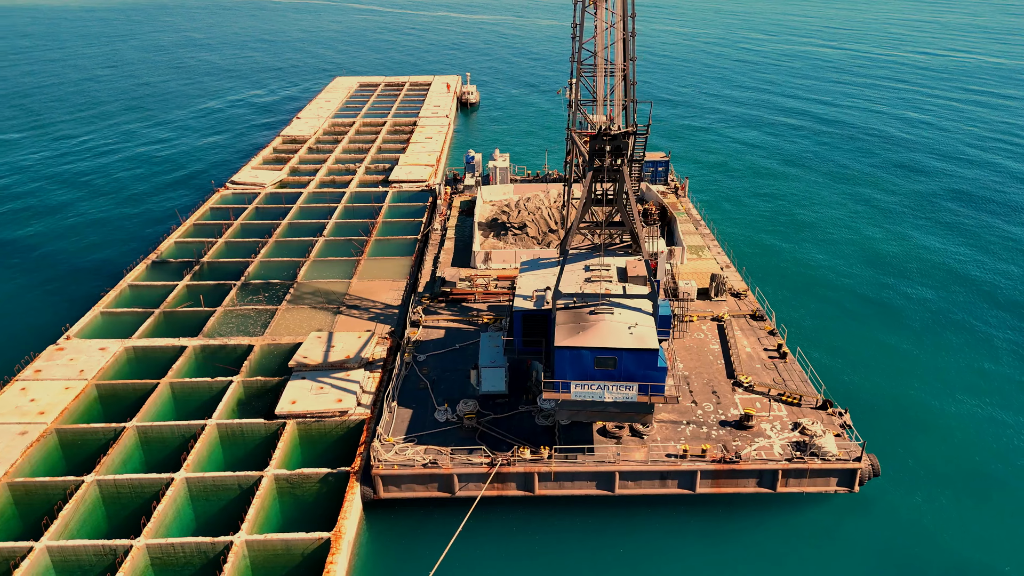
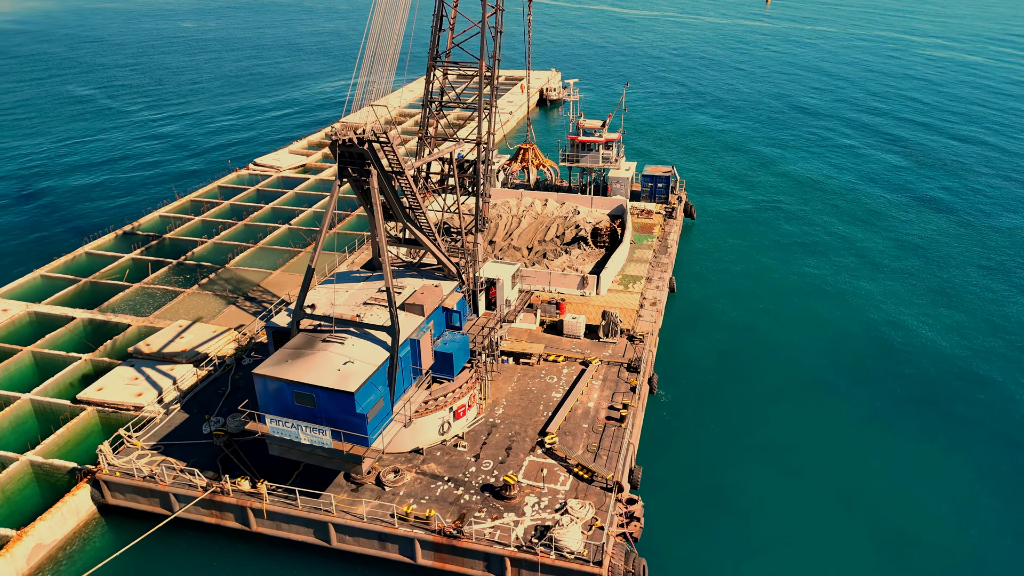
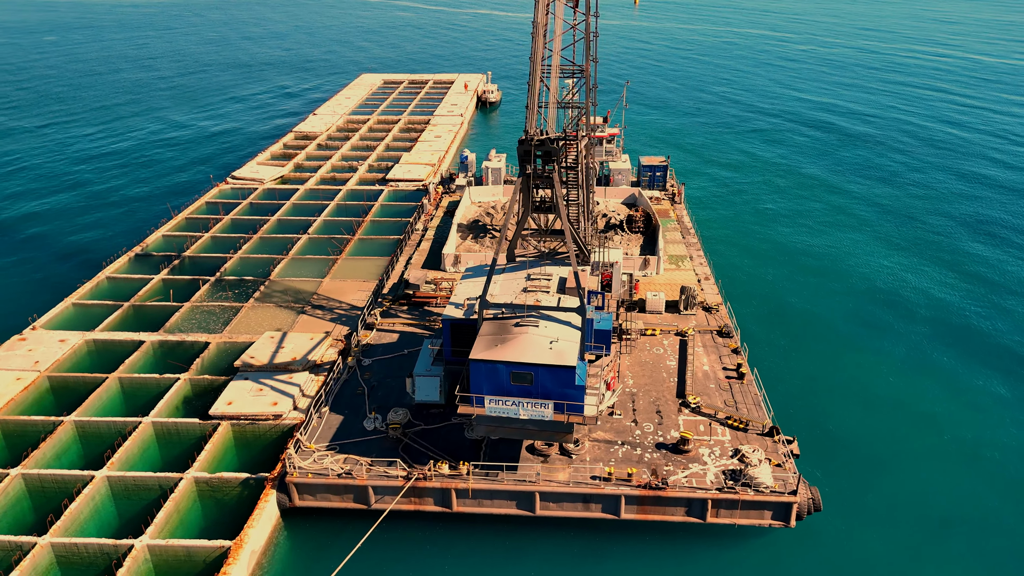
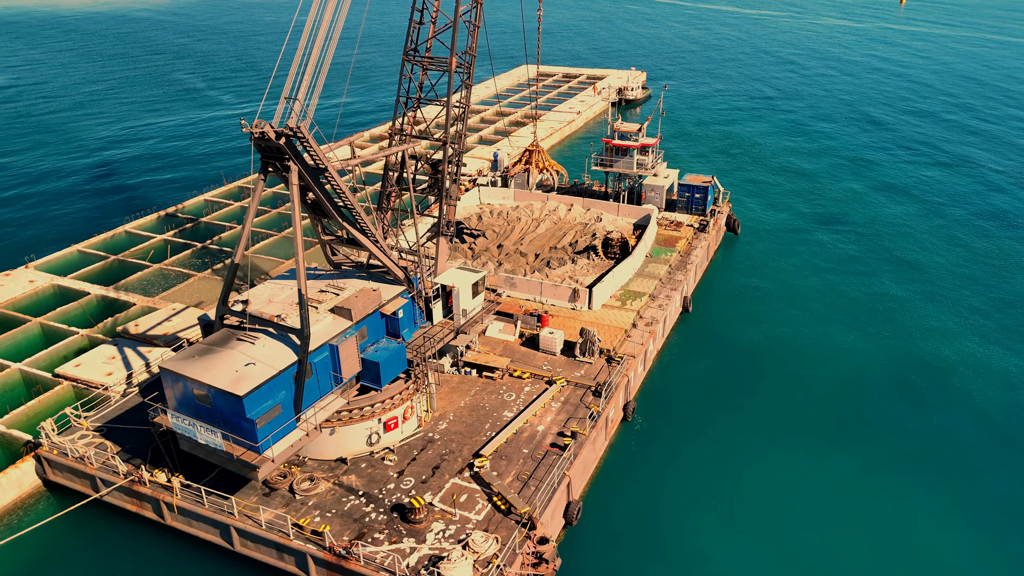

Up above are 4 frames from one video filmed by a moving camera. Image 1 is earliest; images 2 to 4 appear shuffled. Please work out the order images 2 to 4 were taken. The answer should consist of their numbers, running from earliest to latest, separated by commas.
3, 2, 4
